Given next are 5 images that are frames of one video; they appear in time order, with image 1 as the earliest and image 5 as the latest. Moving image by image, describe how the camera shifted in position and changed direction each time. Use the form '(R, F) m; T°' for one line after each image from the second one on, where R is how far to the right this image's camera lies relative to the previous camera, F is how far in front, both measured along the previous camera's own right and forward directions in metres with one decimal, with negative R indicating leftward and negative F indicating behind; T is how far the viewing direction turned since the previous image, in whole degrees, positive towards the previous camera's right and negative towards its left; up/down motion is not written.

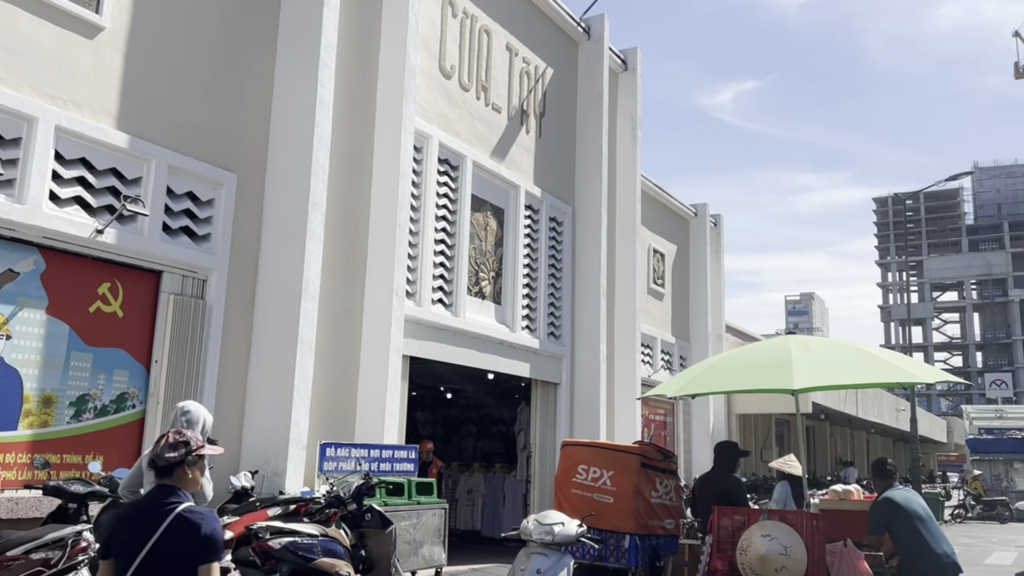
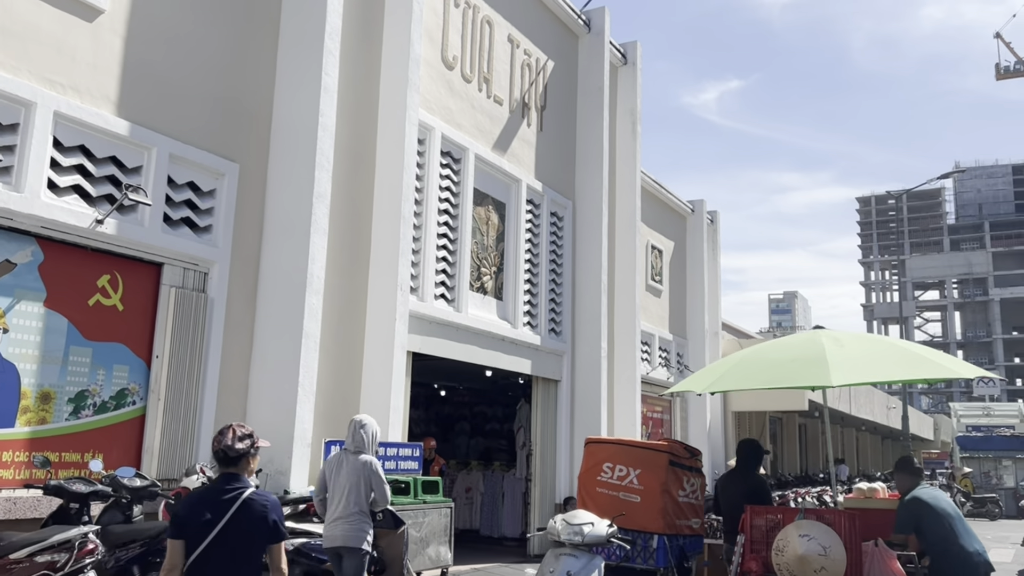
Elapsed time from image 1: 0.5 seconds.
(-0.2, +0.2) m; +1°
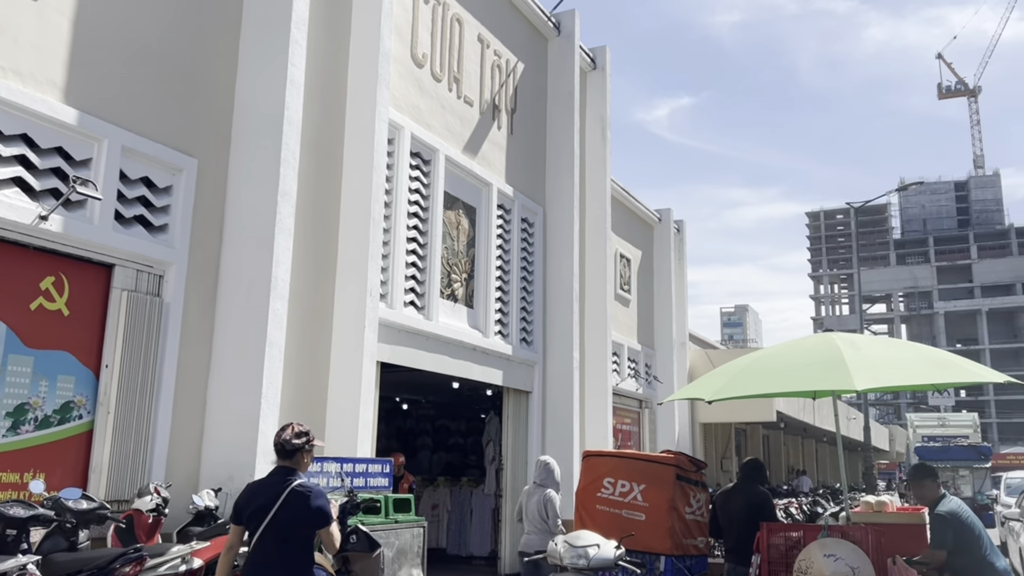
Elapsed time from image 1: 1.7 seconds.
(-0.2, +0.5) m; +3°
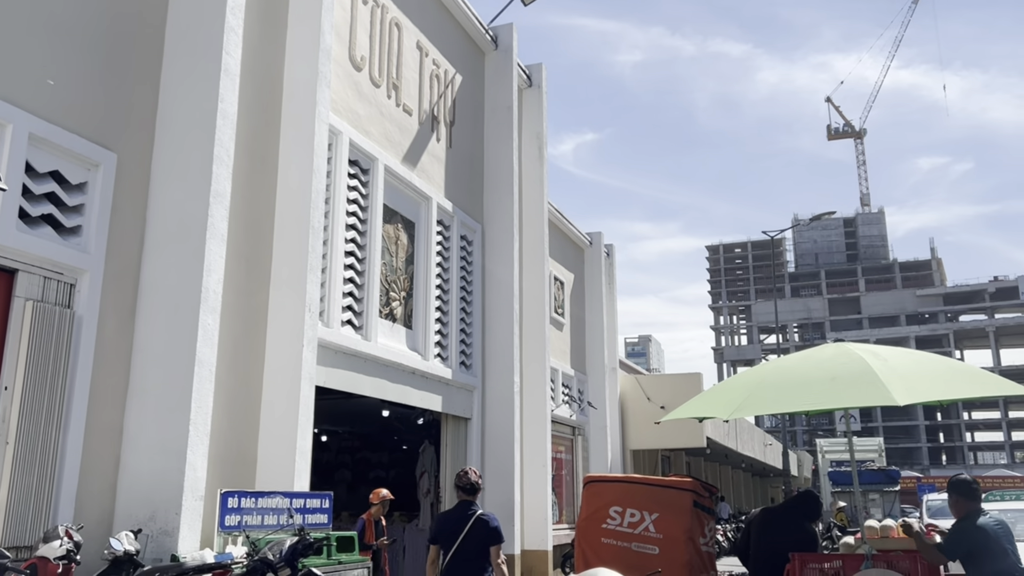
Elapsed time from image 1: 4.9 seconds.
(-0.5, +0.7) m; +6°
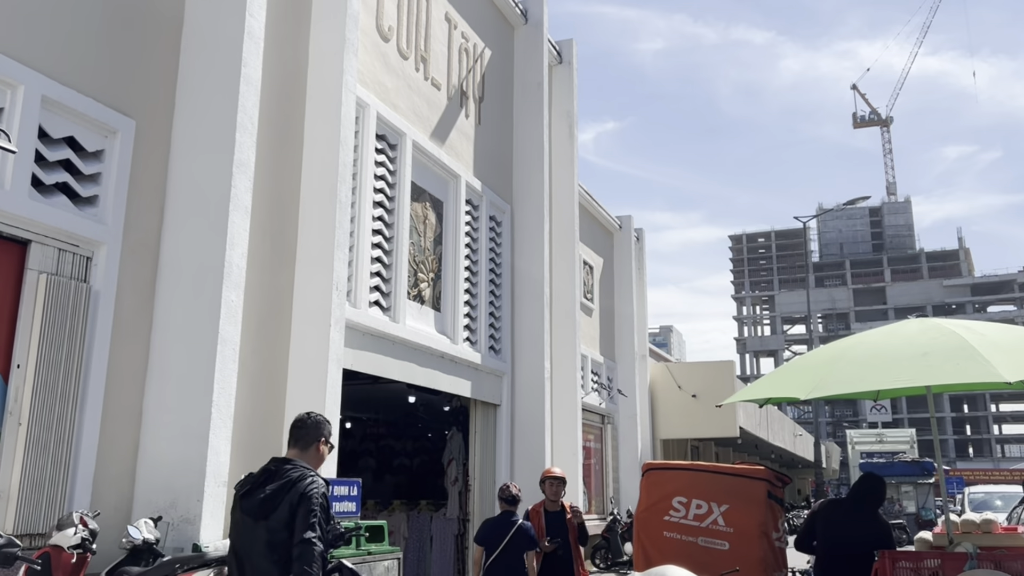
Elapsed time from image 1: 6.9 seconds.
(-0.2, +0.4) m; -1°
